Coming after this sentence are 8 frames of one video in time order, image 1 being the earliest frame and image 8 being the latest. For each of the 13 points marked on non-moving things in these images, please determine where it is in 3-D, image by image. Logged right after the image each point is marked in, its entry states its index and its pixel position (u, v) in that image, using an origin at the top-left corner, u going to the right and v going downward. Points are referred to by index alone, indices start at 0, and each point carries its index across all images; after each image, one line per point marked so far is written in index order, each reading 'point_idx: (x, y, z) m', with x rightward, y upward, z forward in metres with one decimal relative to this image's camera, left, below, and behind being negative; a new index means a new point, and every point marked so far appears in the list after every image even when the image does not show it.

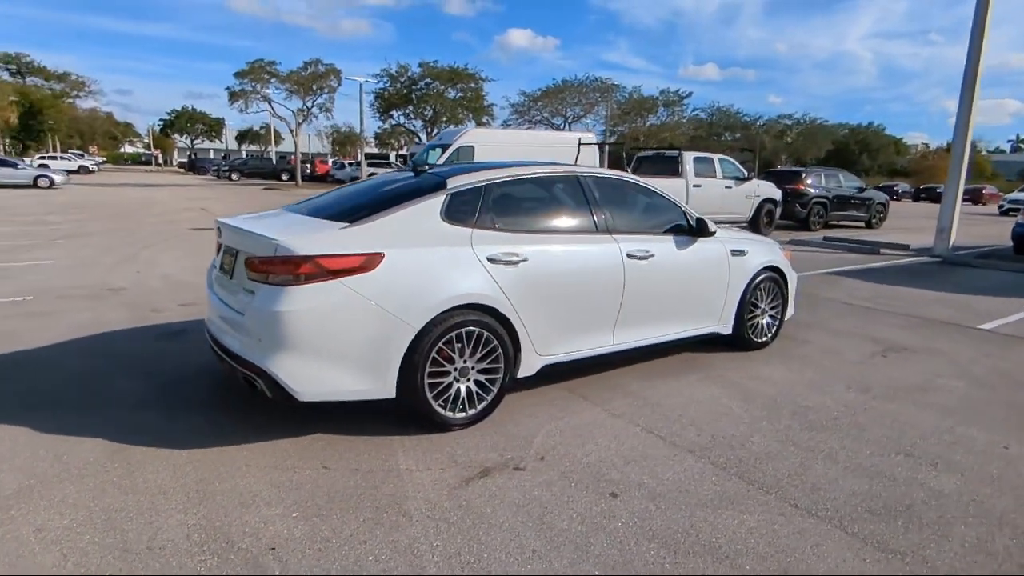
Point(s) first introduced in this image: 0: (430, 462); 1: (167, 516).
0: (-0.5, -1.0, +3.6) m
1: (-1.7, -1.1, +3.0) m
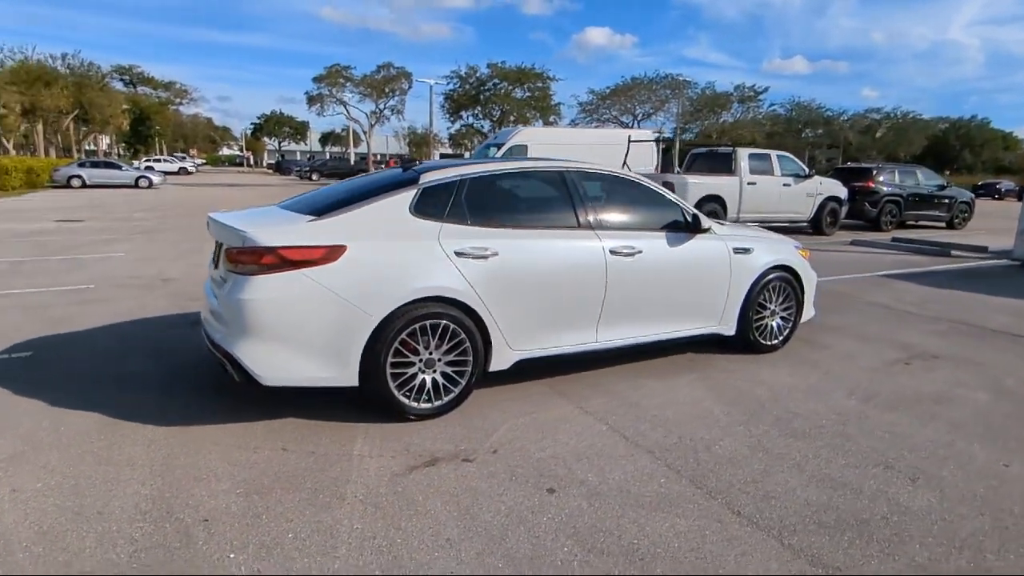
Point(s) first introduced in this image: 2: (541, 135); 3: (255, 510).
0: (-0.8, -1.0, +3.7) m
1: (-2.1, -1.1, +3.3) m
2: (+0.9, +4.5, +18.0) m
3: (-1.3, -1.1, +3.1) m
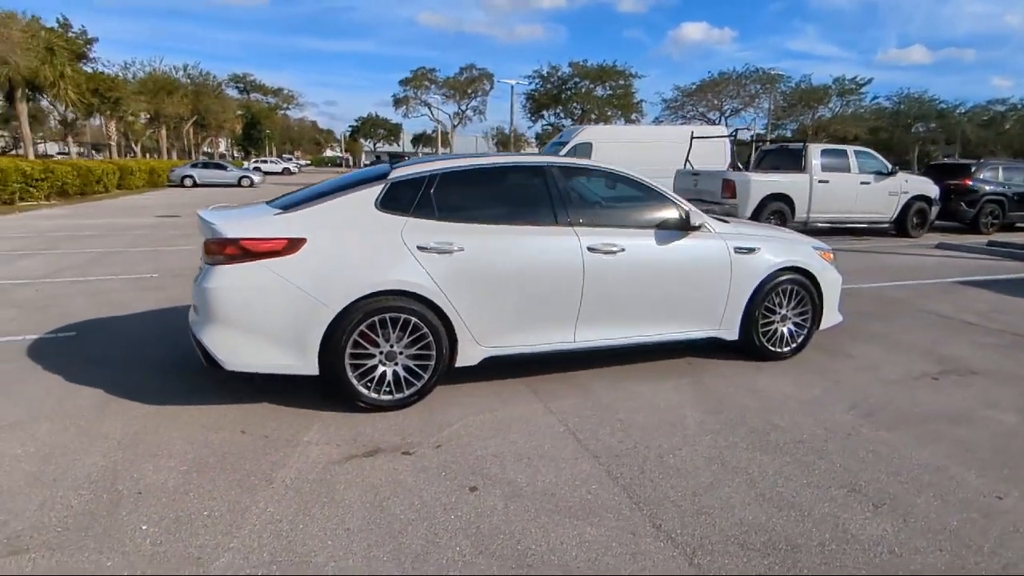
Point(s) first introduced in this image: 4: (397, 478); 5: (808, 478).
0: (-1.1, -0.9, +3.8) m
1: (-2.5, -1.0, +3.6) m
2: (+2.7, +4.5, +17.7) m
3: (-1.7, -1.1, +3.2) m
4: (-0.6, -1.0, +3.3) m
5: (+1.6, -1.0, +3.4) m
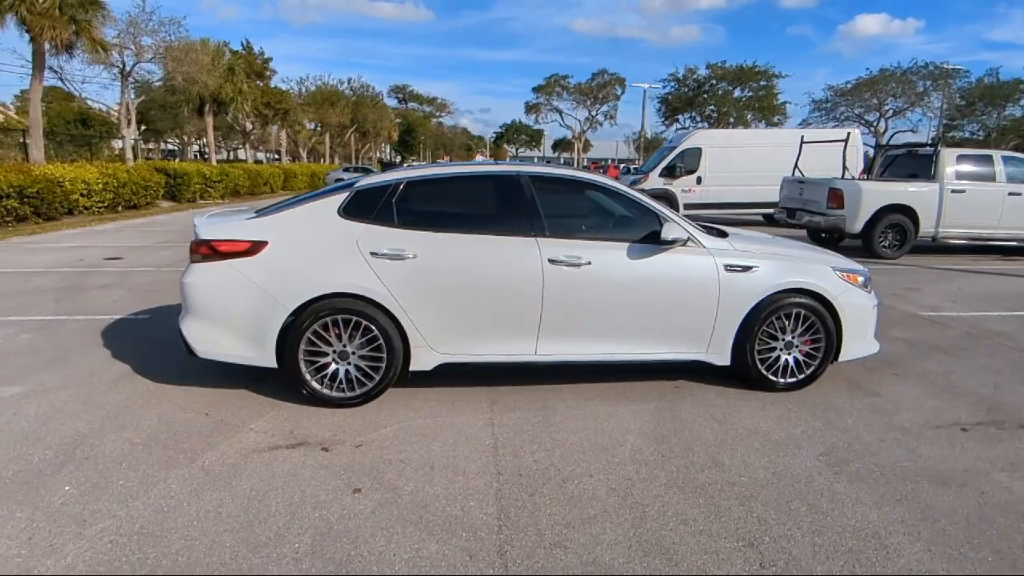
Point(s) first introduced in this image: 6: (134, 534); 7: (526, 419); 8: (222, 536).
0: (-1.6, -0.9, +4.1) m
1: (-3.0, -0.9, +4.2) m
2: (+5.6, +4.1, +16.7) m
3: (-2.3, -1.0, +3.7) m
4: (-1.2, -1.1, +3.5) m
5: (+1.0, -1.2, +3.0) m
6: (-1.8, -1.2, +2.9) m
7: (+0.1, -0.9, +4.3) m
8: (-1.4, -1.2, +2.9) m
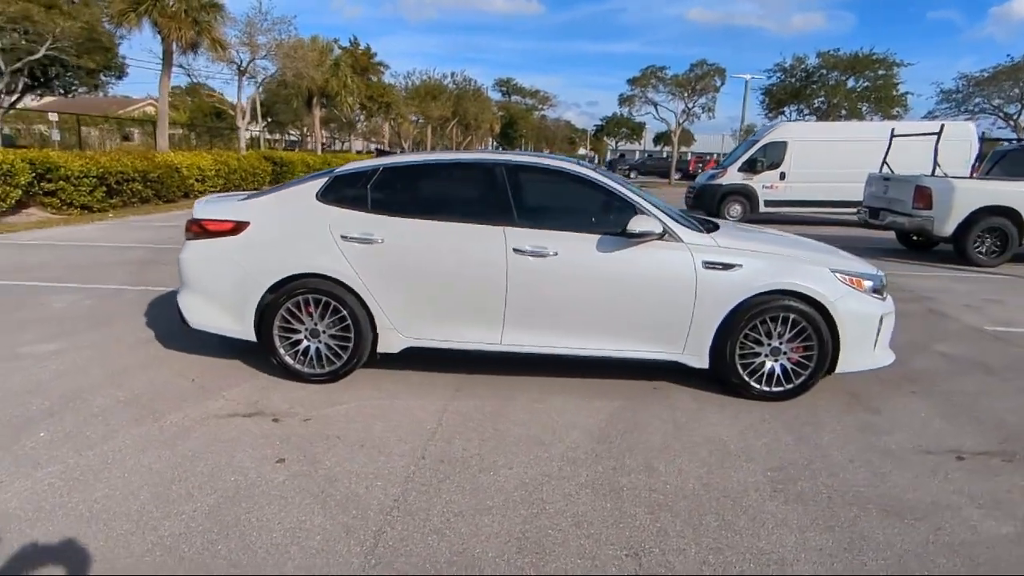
0: (-1.9, -0.8, +4.4) m
1: (-3.3, -0.7, +4.6) m
2: (+7.4, +4.0, +15.6) m
3: (-2.7, -0.8, +4.1) m
4: (-1.7, -0.9, +3.7) m
5: (+0.4, -1.1, +2.9) m
6: (-2.3, -1.0, +3.2) m
7: (-0.2, -0.8, +4.2) m
8: (-1.9, -1.0, +3.1) m
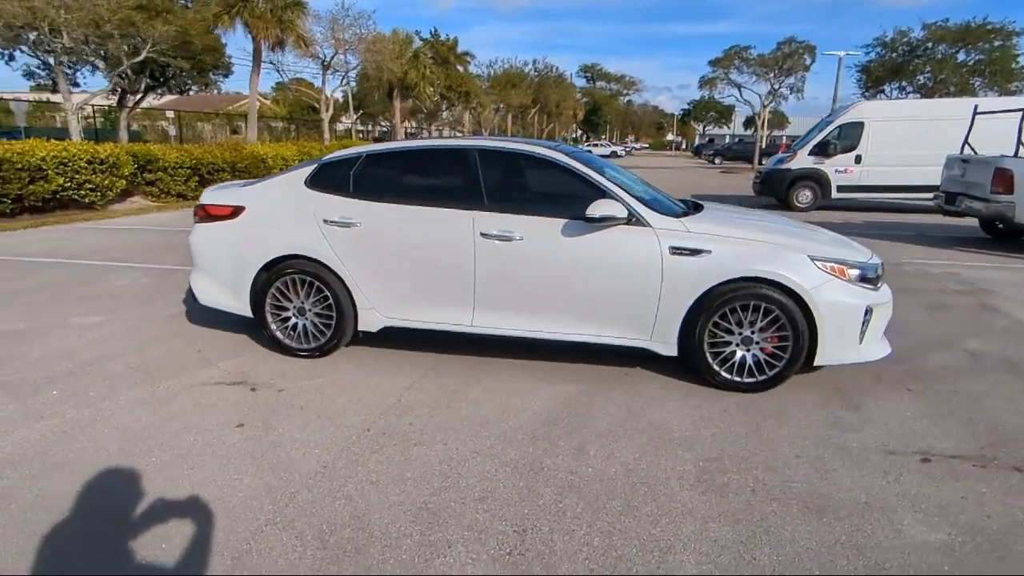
0: (-2.2, -0.6, +4.7) m
1: (-3.4, -0.5, +5.2) m
2: (+8.8, +4.2, +14.4) m
3: (-3.0, -0.7, +4.5) m
4: (-2.0, -0.8, +4.1) m
5: (0.0, -1.0, +2.9) m
6: (-2.7, -0.9, +3.7) m
7: (-0.5, -0.7, +4.4) m
8: (-2.3, -0.9, +3.5) m
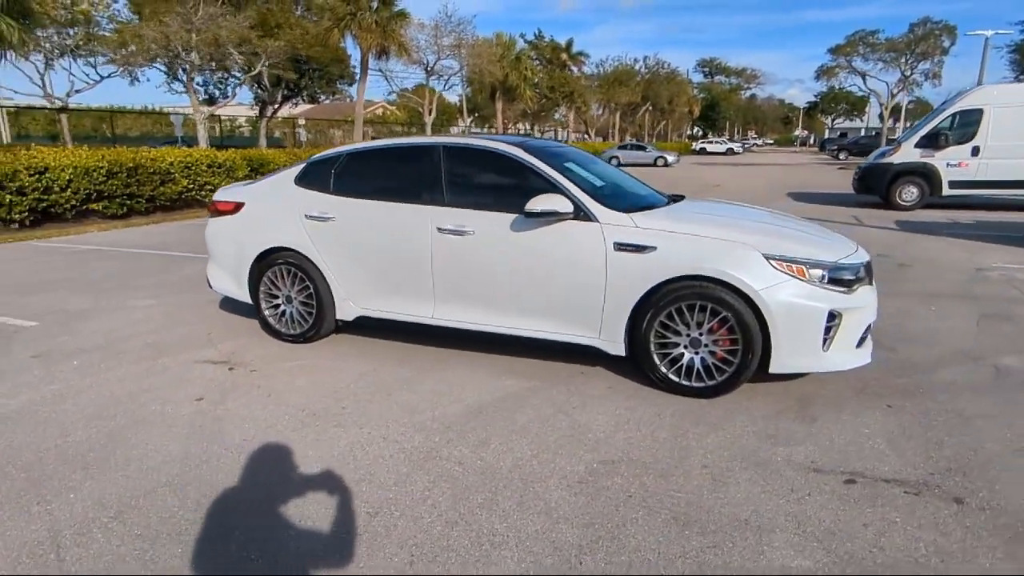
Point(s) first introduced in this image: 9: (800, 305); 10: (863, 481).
0: (-2.4, -0.5, +5.2) m
1: (-3.6, -0.4, +5.9) m
2: (+10.2, +4.0, +12.6) m
3: (-3.2, -0.5, +5.2) m
4: (-2.4, -0.7, +4.5) m
5: (-0.7, -1.0, +3.0) m
6: (-3.2, -0.8, +4.3) m
7: (-0.8, -0.6, +4.5) m
8: (-2.8, -0.8, +4.0) m
9: (+1.8, -0.1, +3.7) m
10: (+1.7, -1.0, +3.0) m
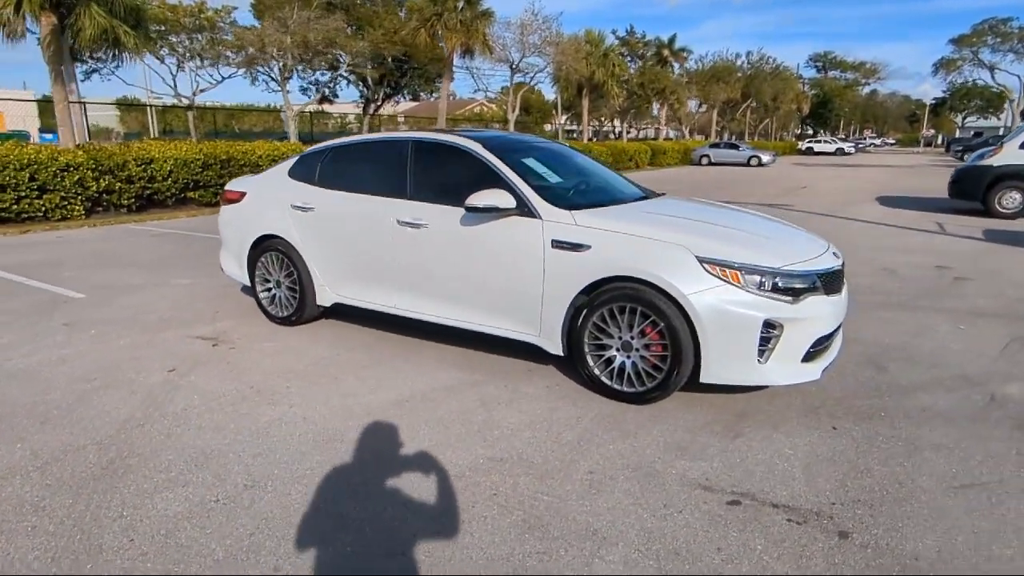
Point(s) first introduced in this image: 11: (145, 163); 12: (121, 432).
0: (-2.6, -0.4, +5.6) m
1: (-3.7, -0.2, +6.5) m
2: (+11.2, +3.6, +10.9) m
3: (-3.5, -0.4, +5.7) m
4: (-2.7, -0.5, +4.9) m
5: (-1.3, -0.9, +3.2) m
6: (-3.5, -0.6, +4.8) m
7: (-1.2, -0.6, +4.7) m
8: (-3.2, -0.6, +4.5) m
9: (+1.3, -0.1, +3.5) m
10: (+1.1, -1.0, +2.8) m
11: (-8.7, +2.9, +14.4) m
12: (-2.3, -0.8, +3.6) m
